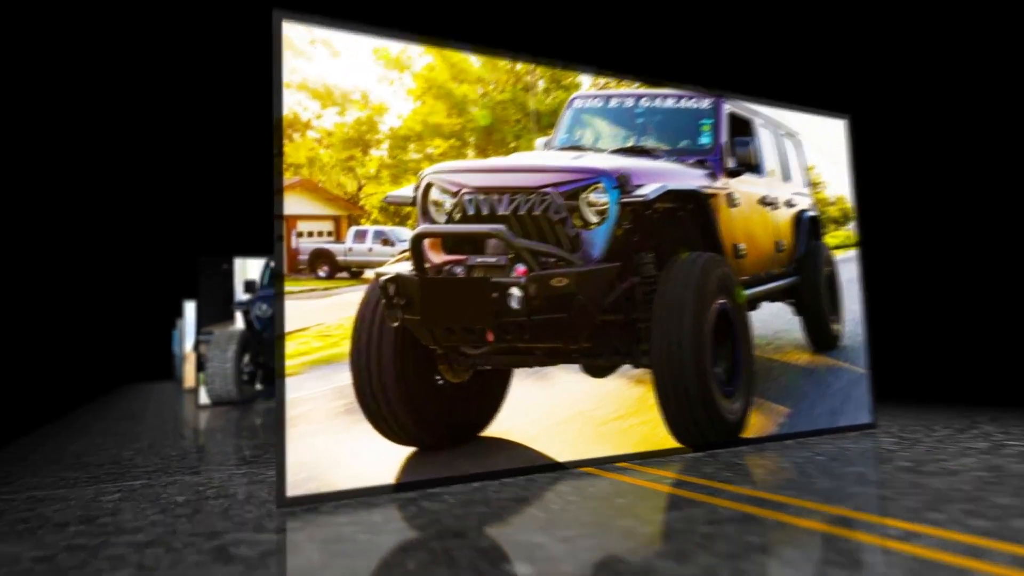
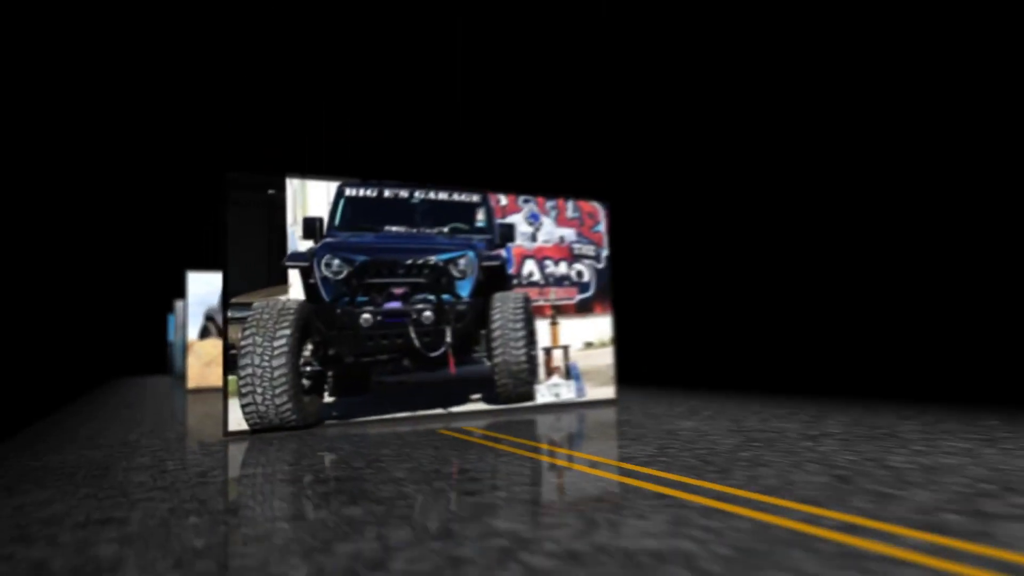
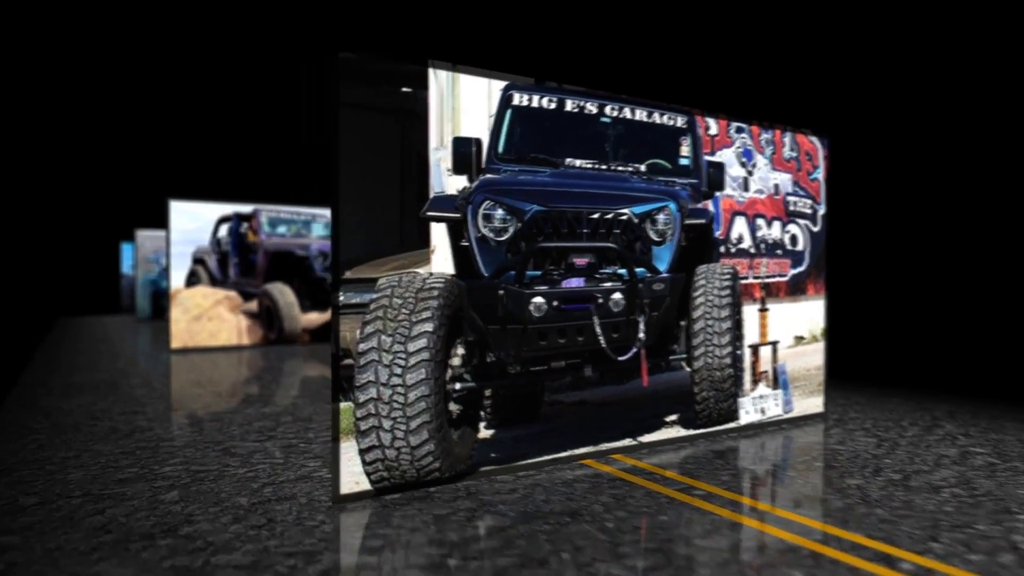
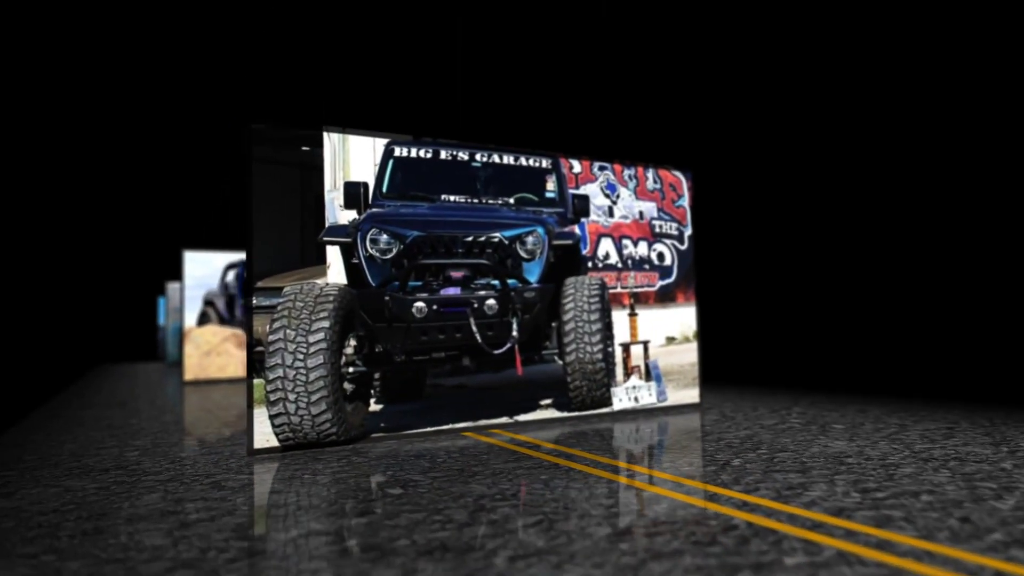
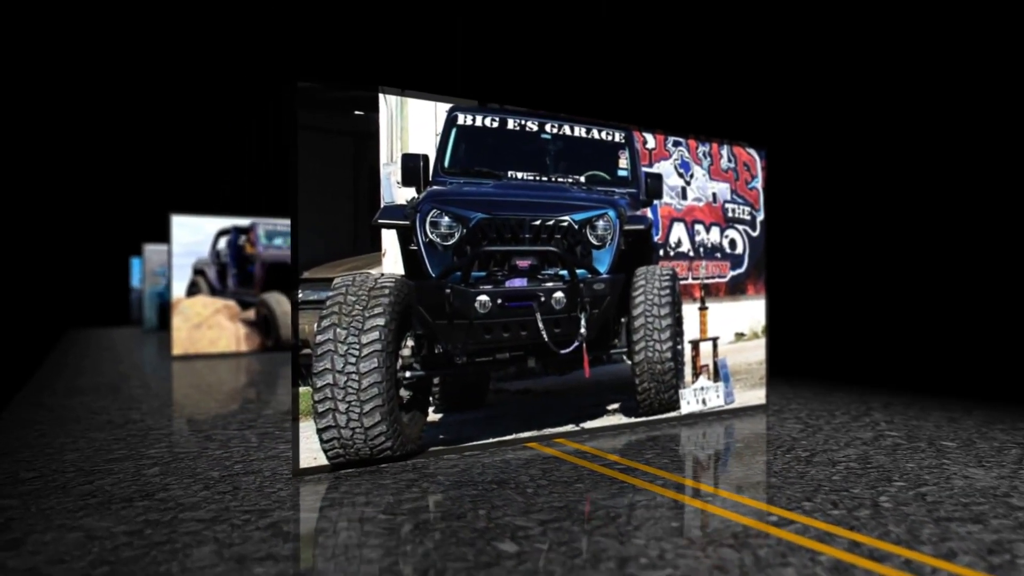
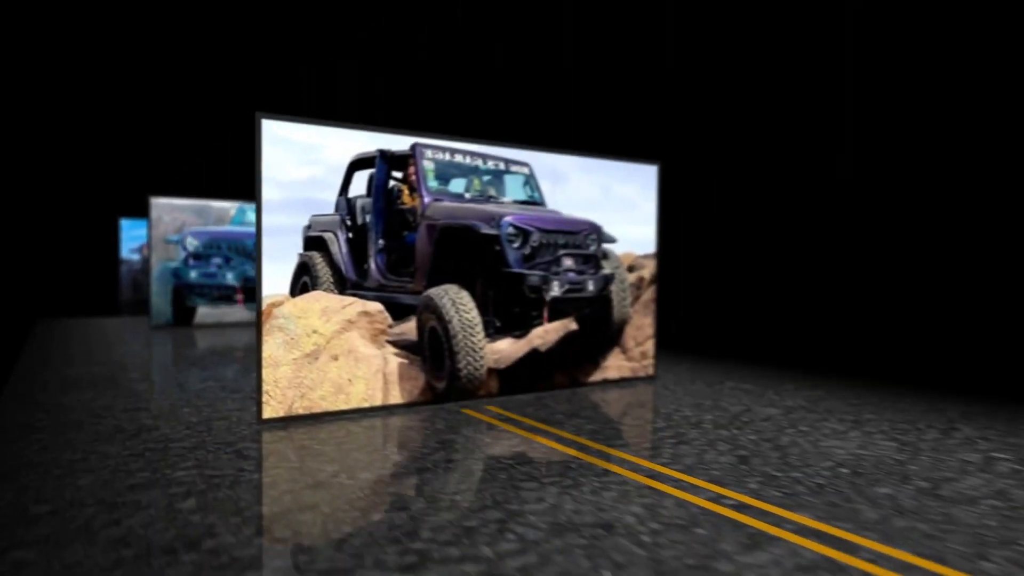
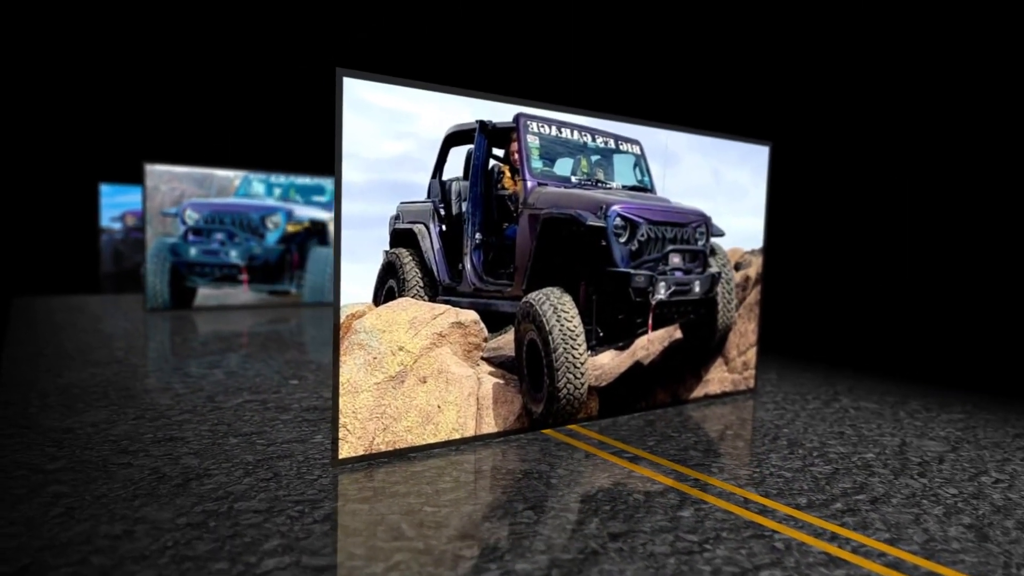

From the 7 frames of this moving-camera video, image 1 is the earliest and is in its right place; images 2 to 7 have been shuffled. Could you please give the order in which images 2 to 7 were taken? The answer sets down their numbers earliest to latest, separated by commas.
2, 4, 5, 3, 6, 7
